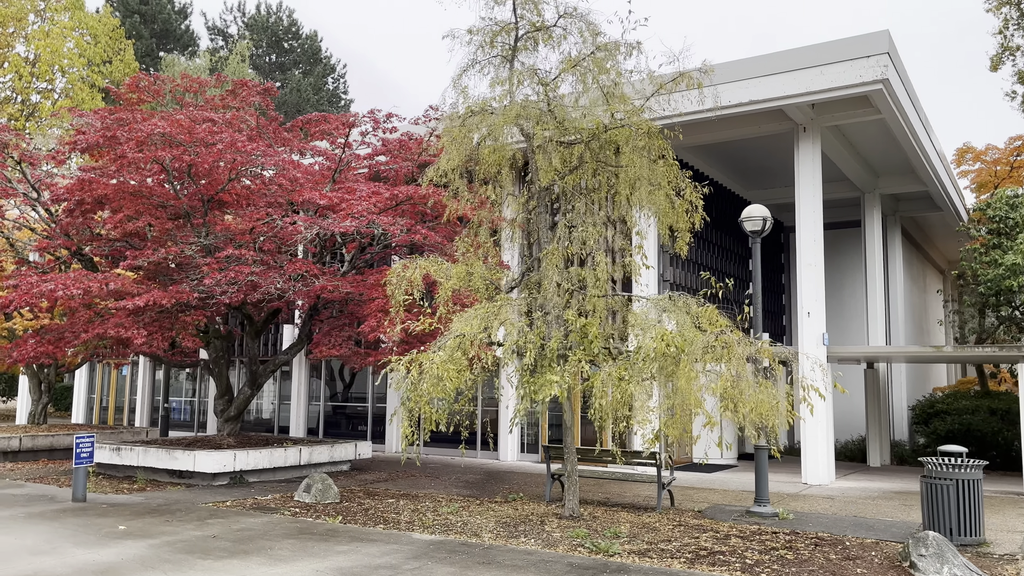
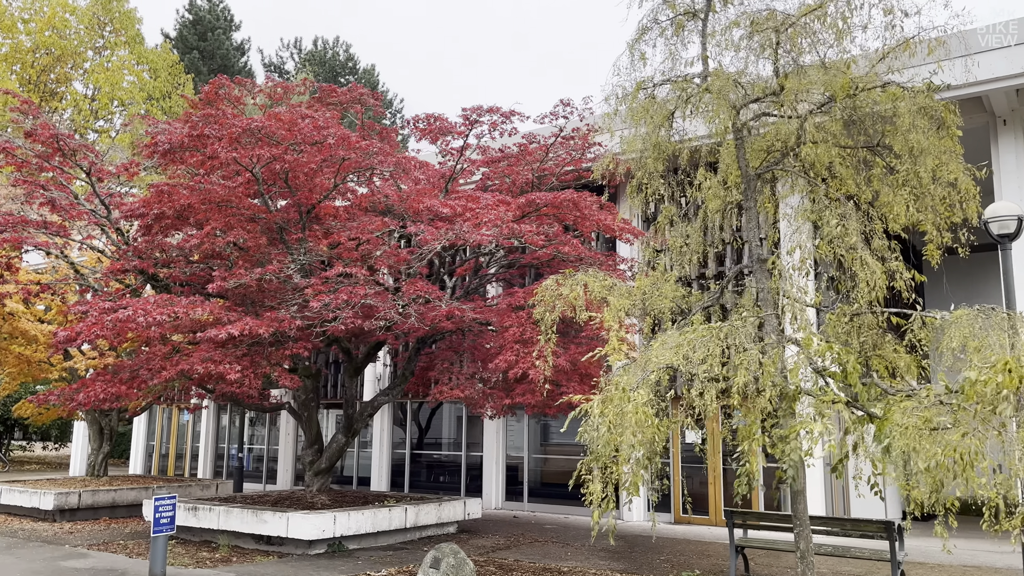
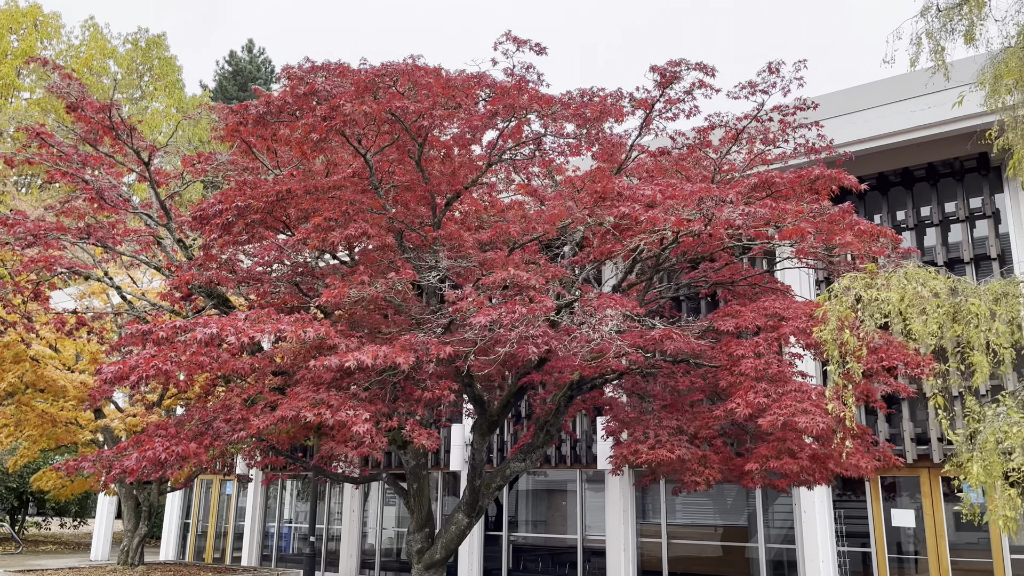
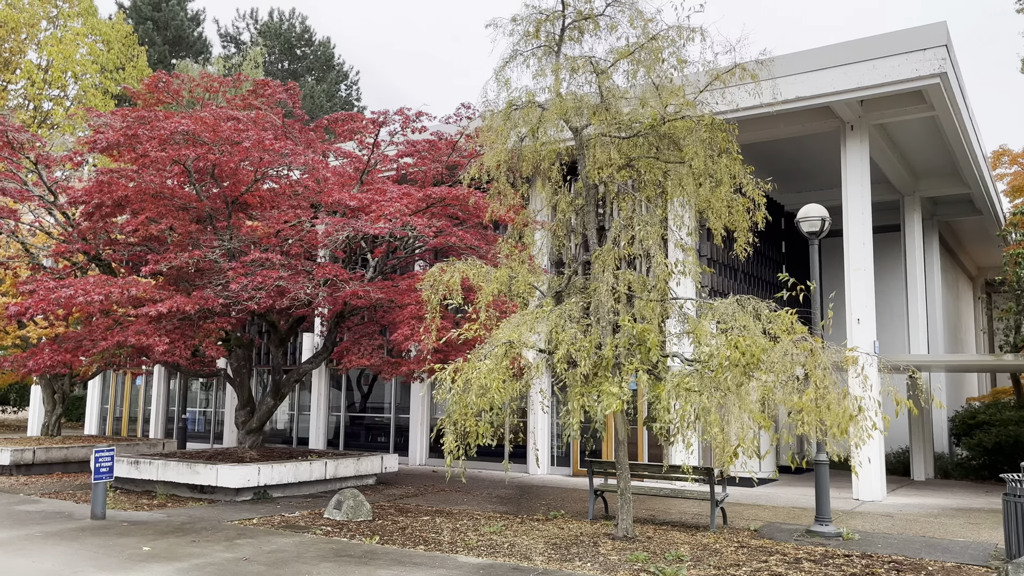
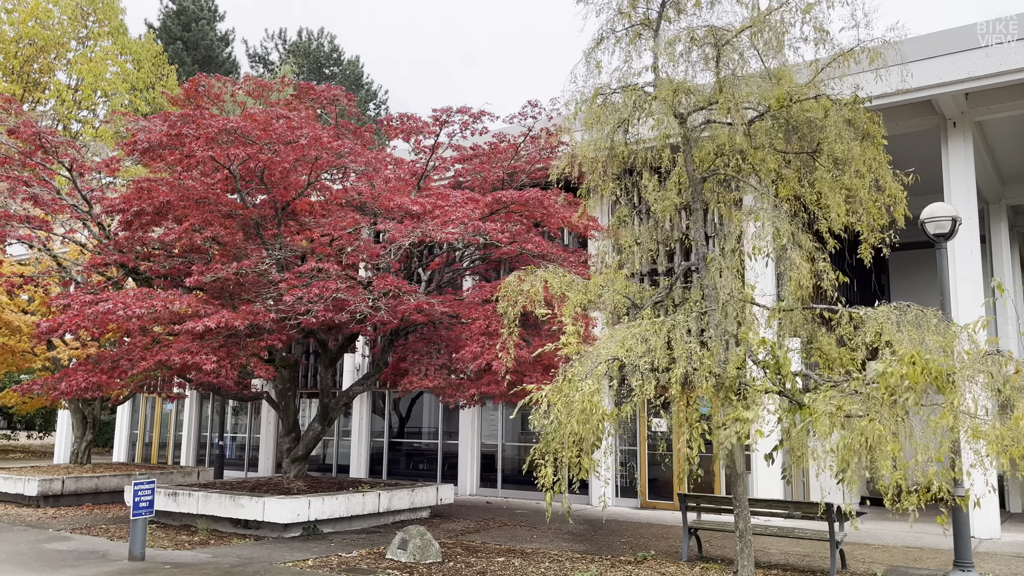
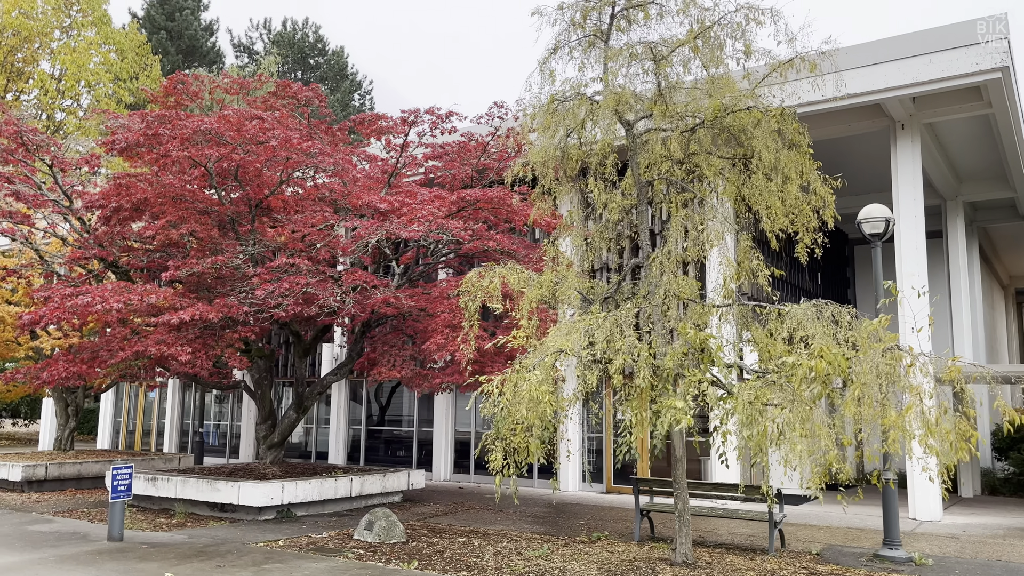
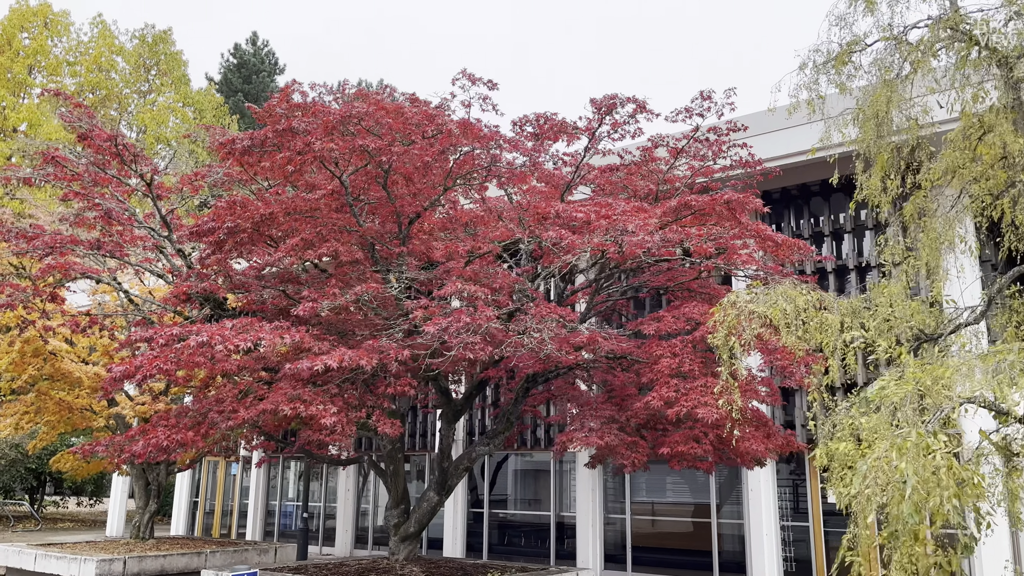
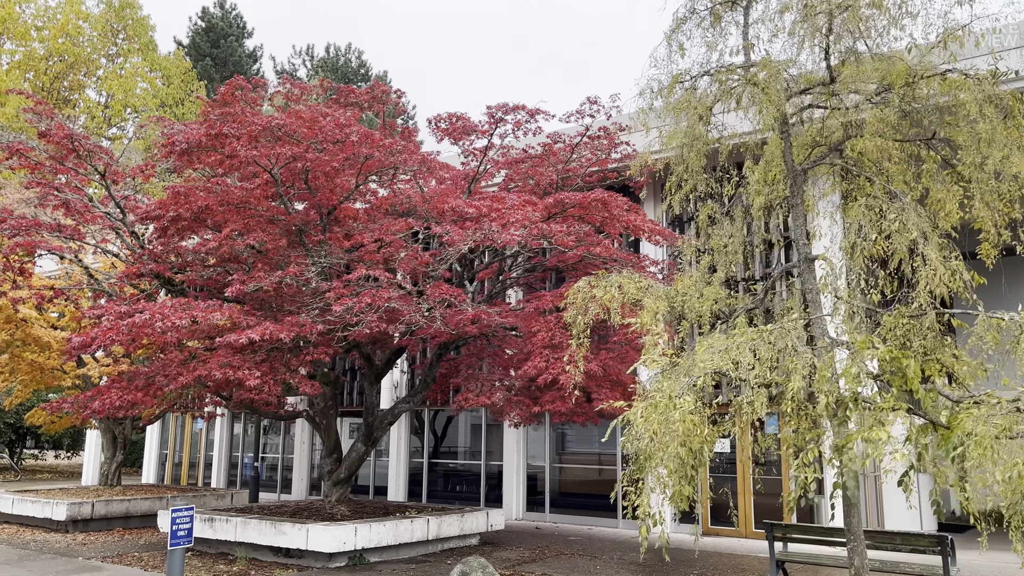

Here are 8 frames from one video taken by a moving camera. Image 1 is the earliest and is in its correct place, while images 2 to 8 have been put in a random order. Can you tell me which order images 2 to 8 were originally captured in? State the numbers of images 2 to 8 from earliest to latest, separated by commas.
4, 6, 5, 2, 8, 7, 3
